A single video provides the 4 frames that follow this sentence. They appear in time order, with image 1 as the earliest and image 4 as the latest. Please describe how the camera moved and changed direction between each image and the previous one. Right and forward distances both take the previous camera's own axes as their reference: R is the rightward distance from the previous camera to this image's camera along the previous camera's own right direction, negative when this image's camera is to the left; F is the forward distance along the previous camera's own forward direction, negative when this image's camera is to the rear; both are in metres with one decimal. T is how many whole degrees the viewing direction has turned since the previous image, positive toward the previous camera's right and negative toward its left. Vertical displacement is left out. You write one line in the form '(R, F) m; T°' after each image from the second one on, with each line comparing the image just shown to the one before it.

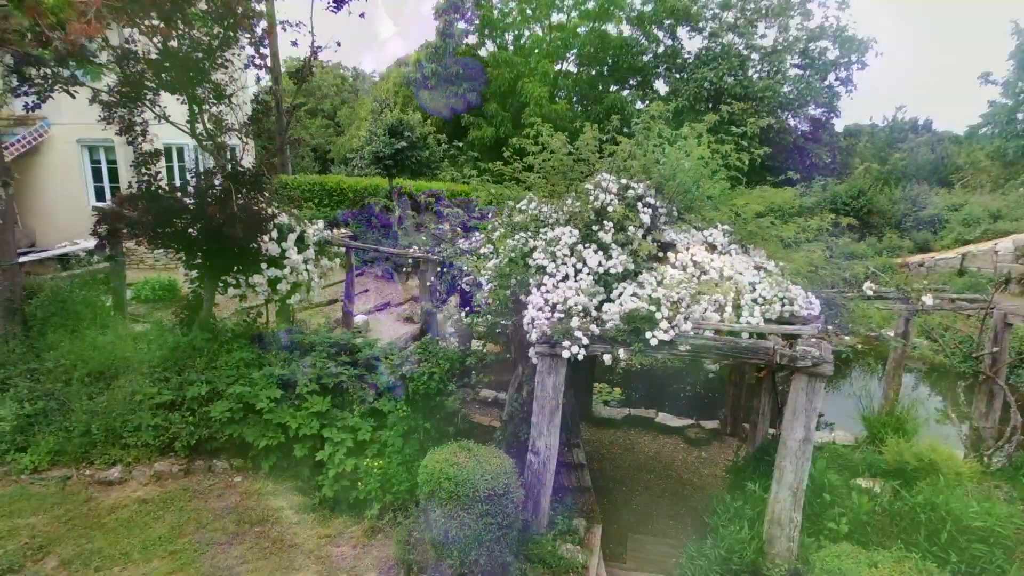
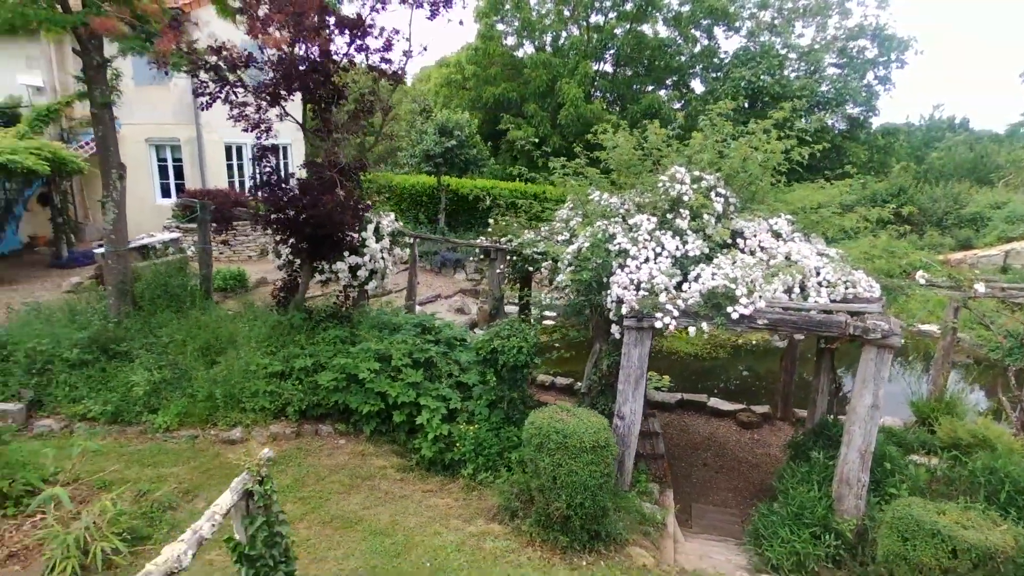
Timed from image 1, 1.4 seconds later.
(-0.5, -0.5) m; -2°
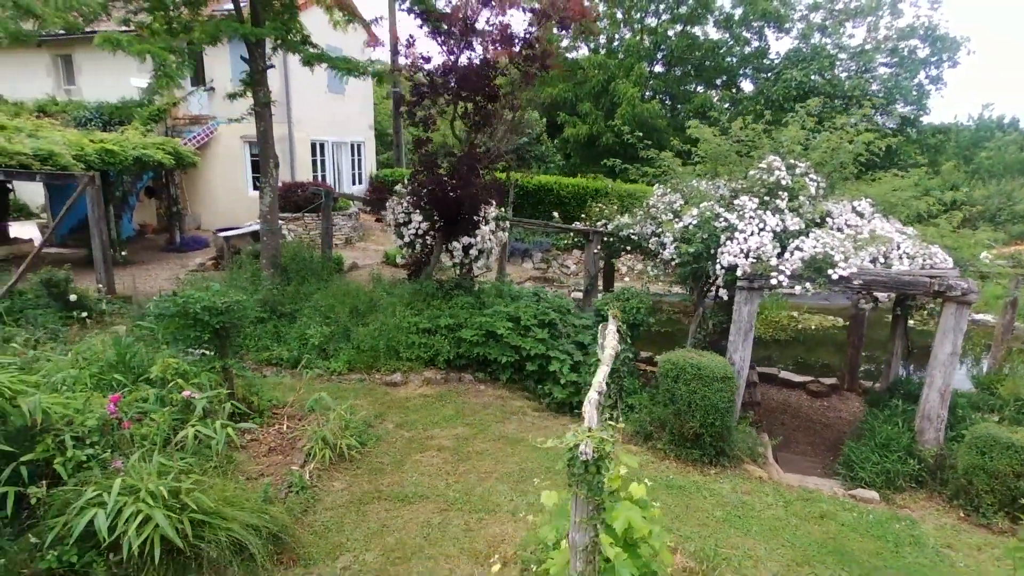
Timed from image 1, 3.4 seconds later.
(-0.9, -1.0) m; -3°
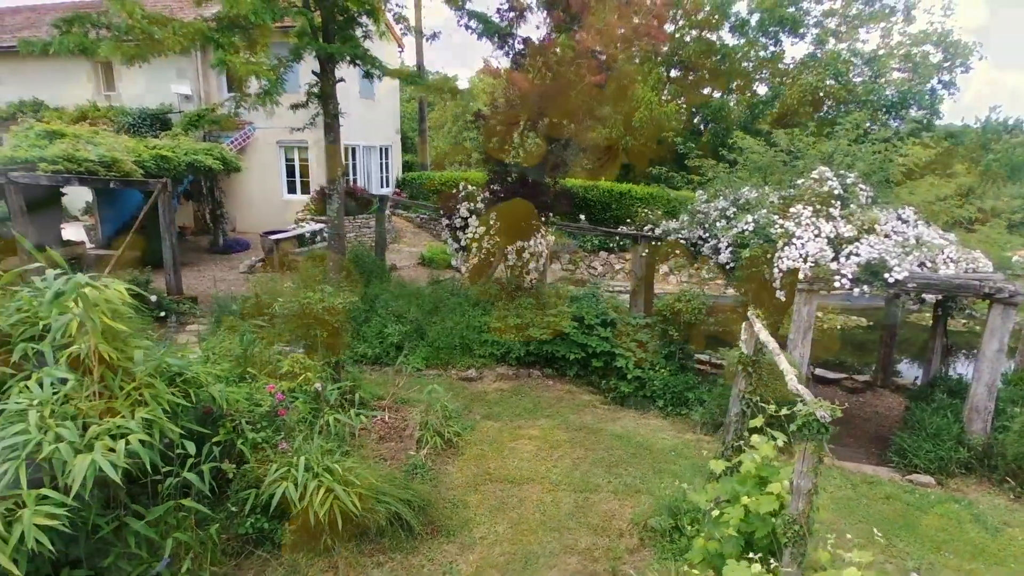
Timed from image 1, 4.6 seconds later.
(-0.7, -0.4) m; 0°
